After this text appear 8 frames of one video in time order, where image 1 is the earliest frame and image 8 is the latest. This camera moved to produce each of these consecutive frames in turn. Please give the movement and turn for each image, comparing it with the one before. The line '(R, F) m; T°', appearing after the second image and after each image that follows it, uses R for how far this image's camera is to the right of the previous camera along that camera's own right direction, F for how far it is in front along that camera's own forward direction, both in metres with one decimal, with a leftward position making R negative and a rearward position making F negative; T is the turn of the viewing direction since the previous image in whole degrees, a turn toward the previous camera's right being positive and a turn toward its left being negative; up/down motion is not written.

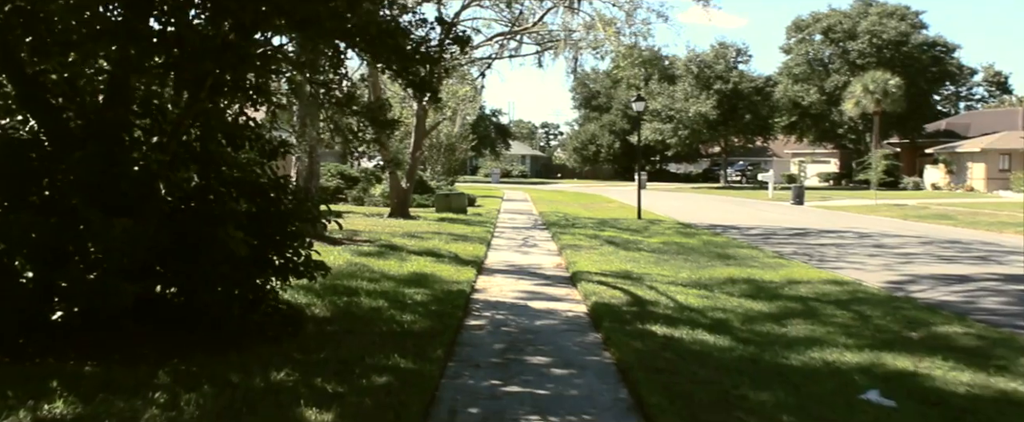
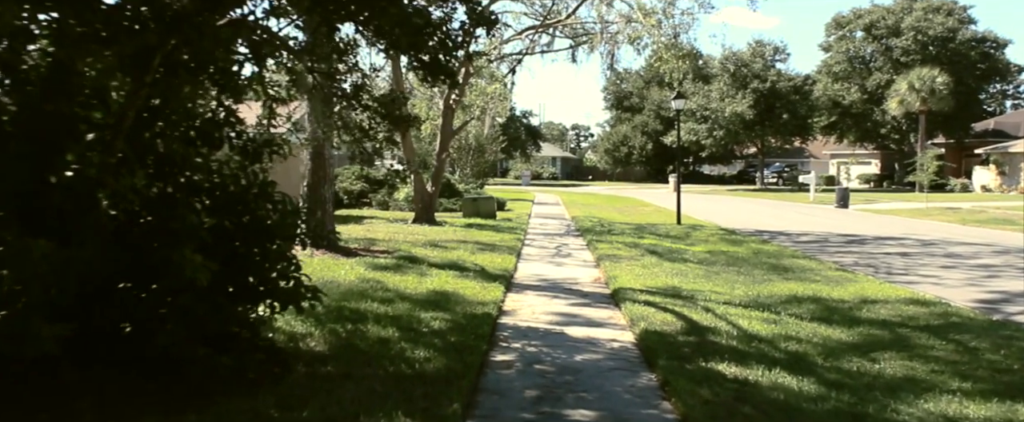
(0.0, +1.3) m; -2°
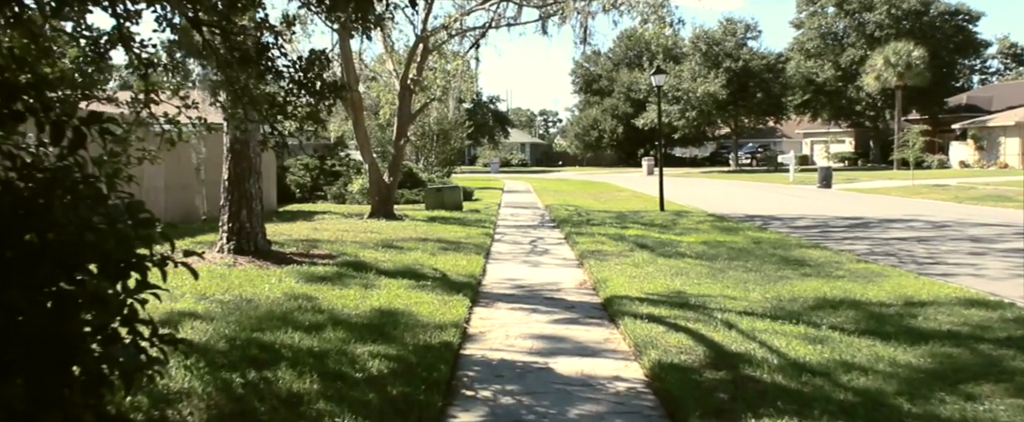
(+0.1, +1.9) m; +2°
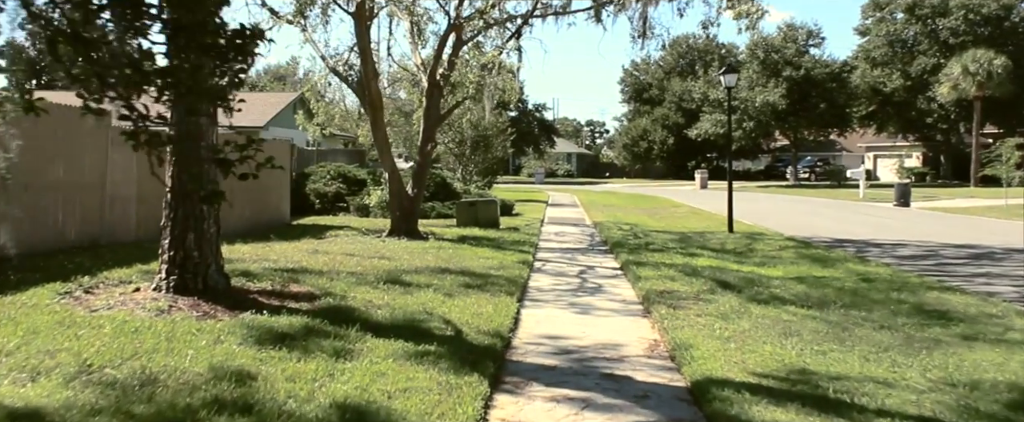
(0.0, +2.7) m; -3°
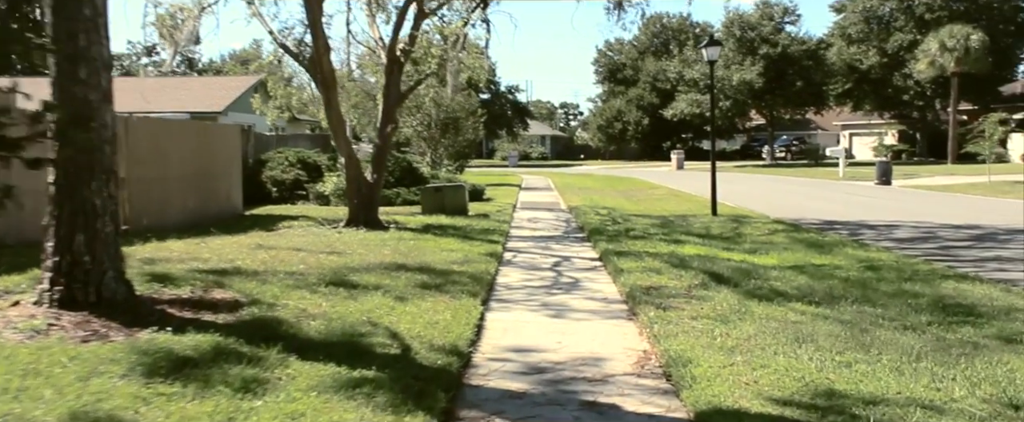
(+0.1, +1.2) m; +2°
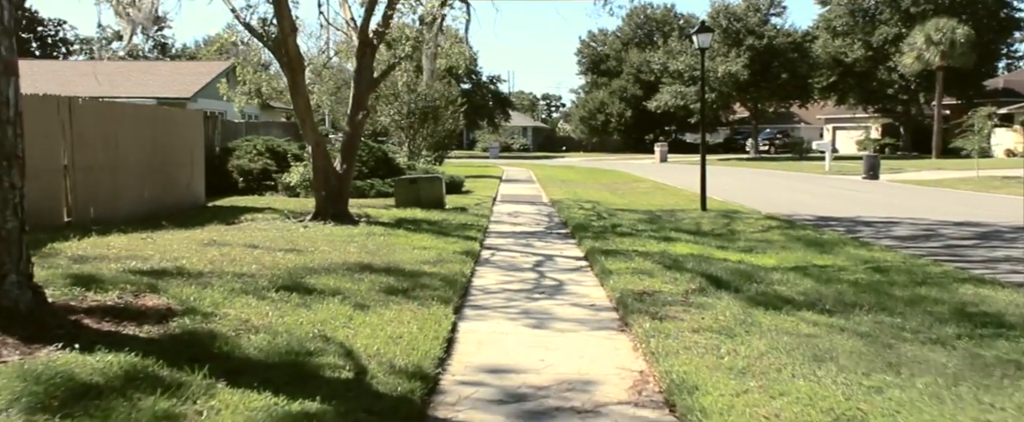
(0.0, +0.8) m; +1°
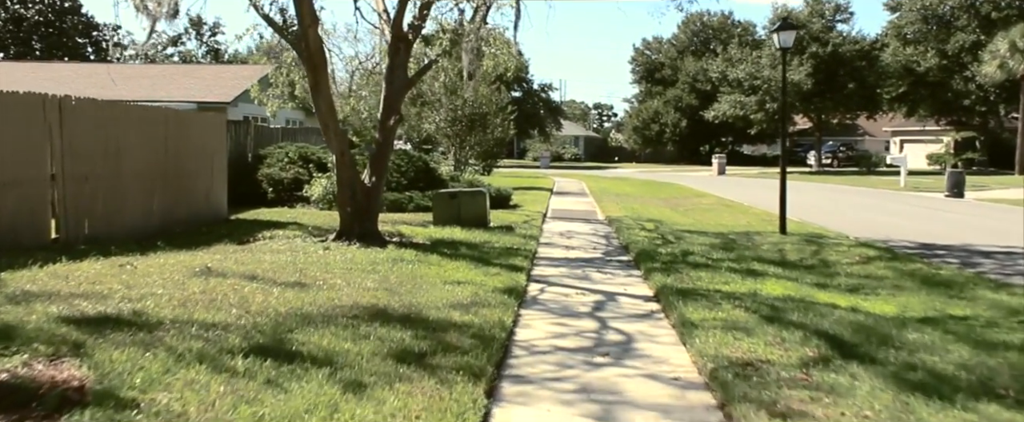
(-0.1, +1.8) m; -3°
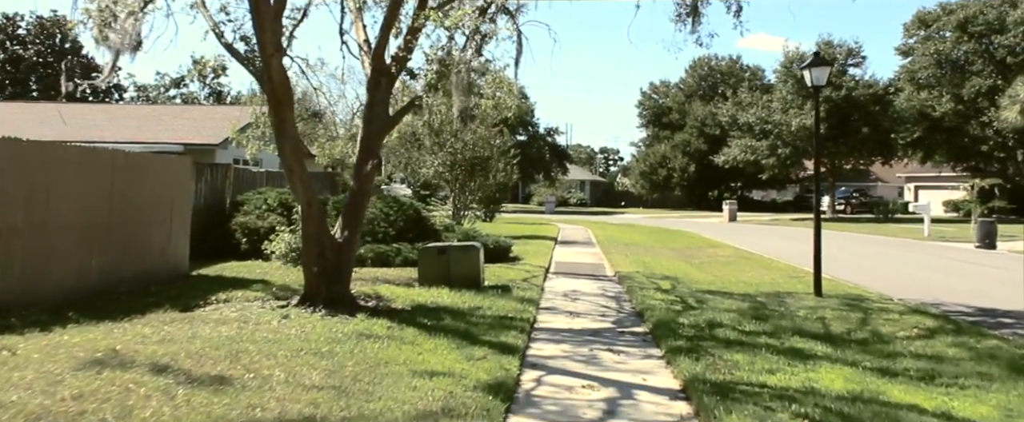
(+0.1, +1.7) m; 0°
